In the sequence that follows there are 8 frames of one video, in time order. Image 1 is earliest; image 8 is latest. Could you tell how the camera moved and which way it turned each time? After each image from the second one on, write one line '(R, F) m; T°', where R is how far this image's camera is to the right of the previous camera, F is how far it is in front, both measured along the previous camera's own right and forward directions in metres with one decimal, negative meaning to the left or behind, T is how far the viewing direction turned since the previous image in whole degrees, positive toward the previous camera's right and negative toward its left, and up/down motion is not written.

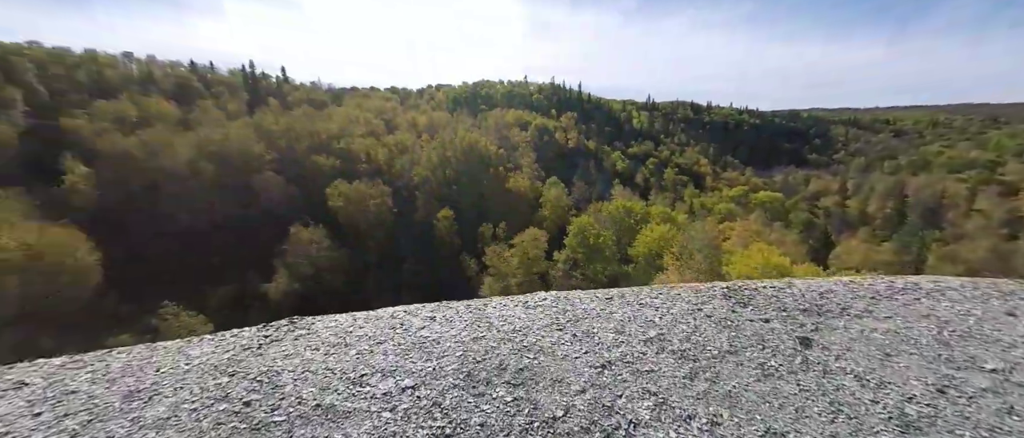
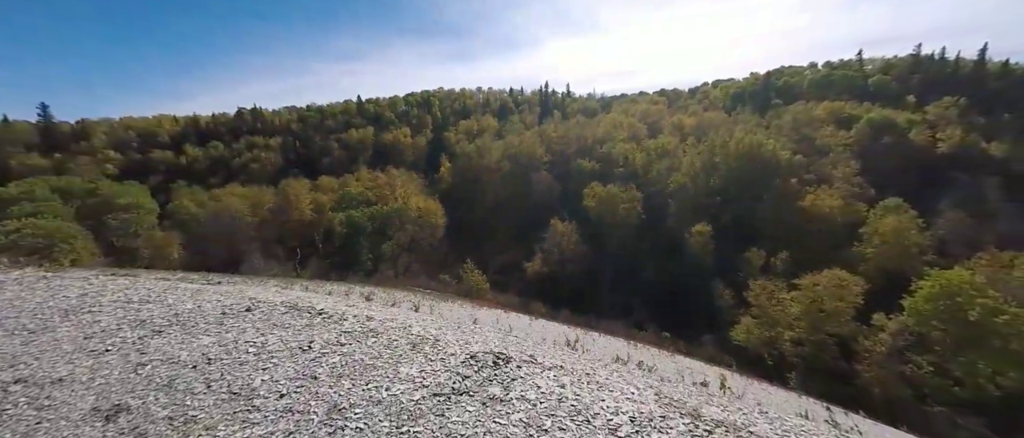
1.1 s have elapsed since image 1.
(-0.9, +2.4) m; -38°
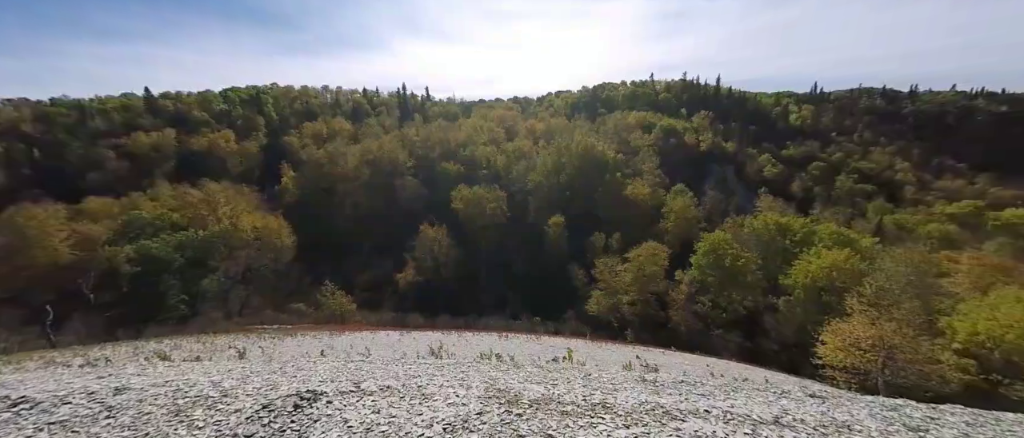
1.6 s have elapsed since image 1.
(-0.4, -1.1) m; +20°
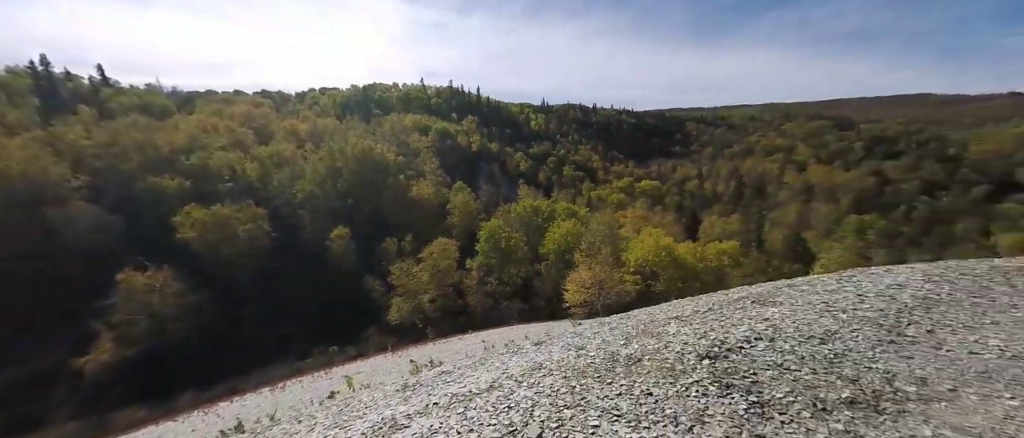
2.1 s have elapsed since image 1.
(-0.1, -0.5) m; +32°
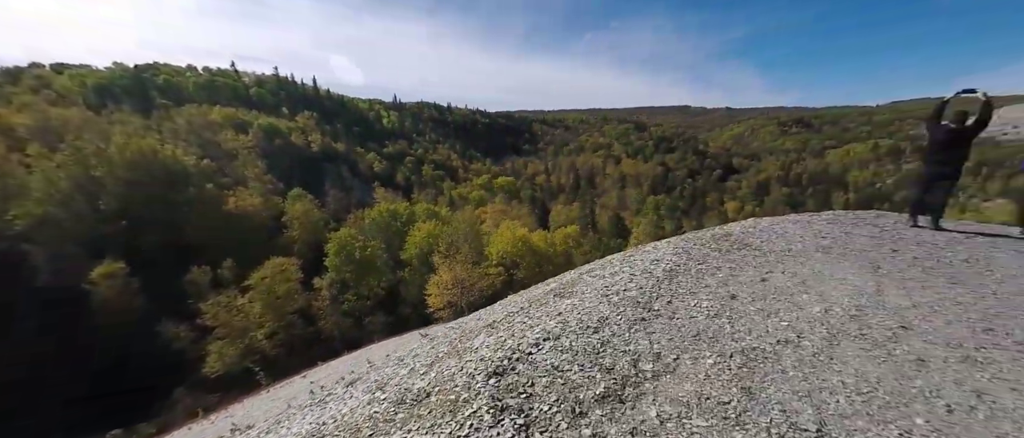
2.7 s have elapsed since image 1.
(+0.3, +1.3) m; +21°
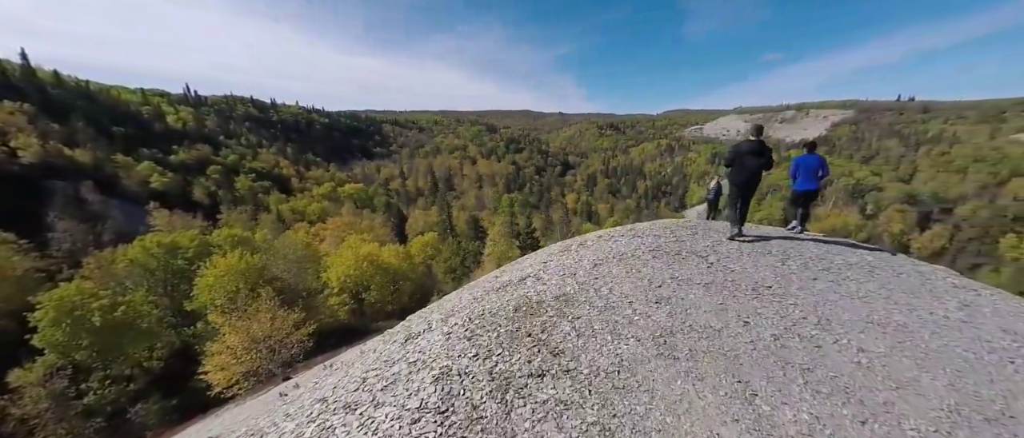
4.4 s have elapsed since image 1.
(+1.6, +3.0) m; +21°
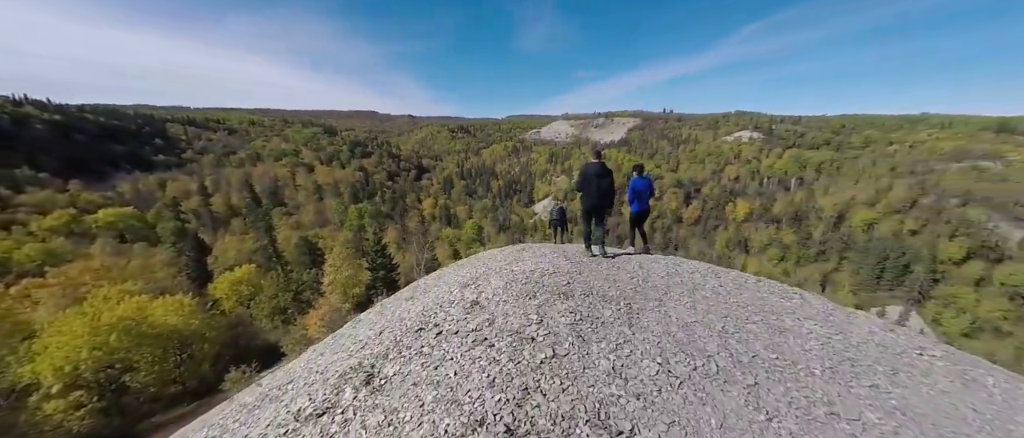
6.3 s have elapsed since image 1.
(+1.4, +3.8) m; +22°
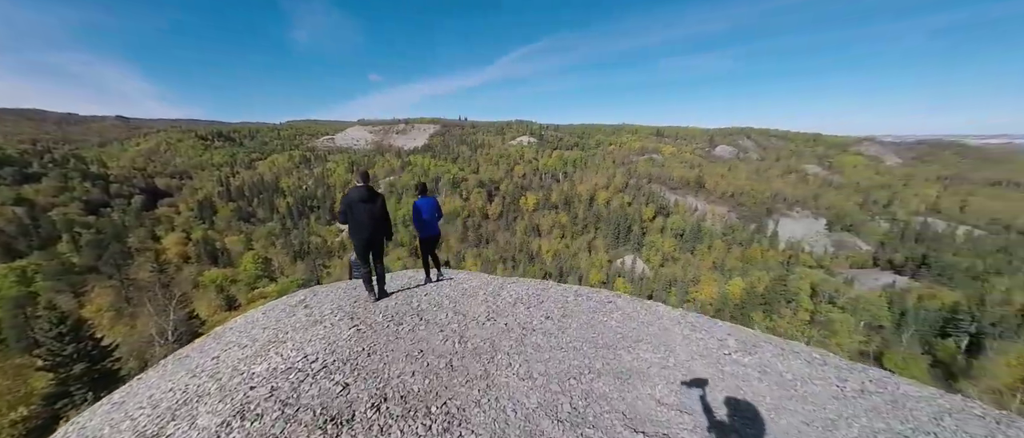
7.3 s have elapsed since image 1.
(+1.1, +2.3) m; +29°
